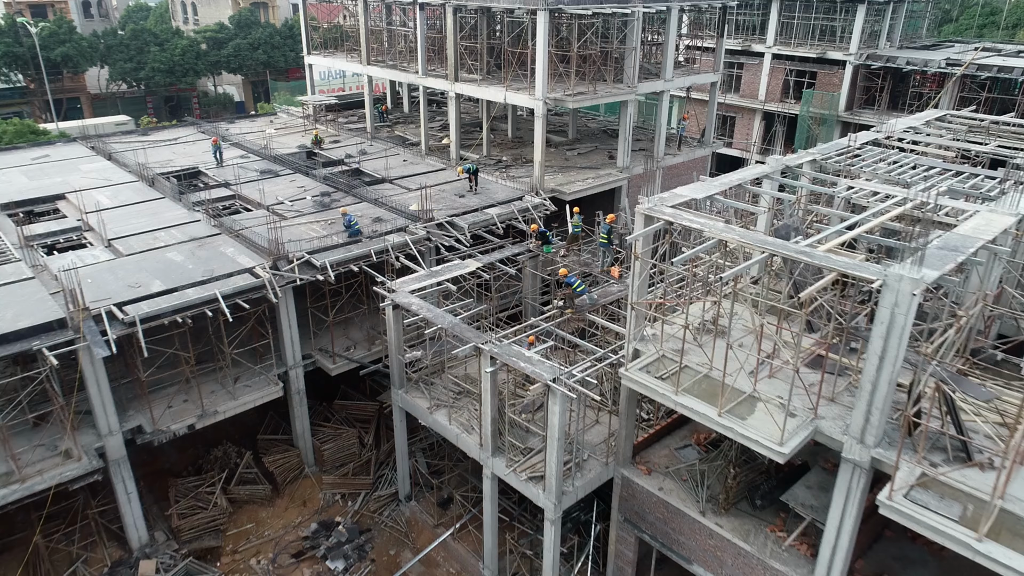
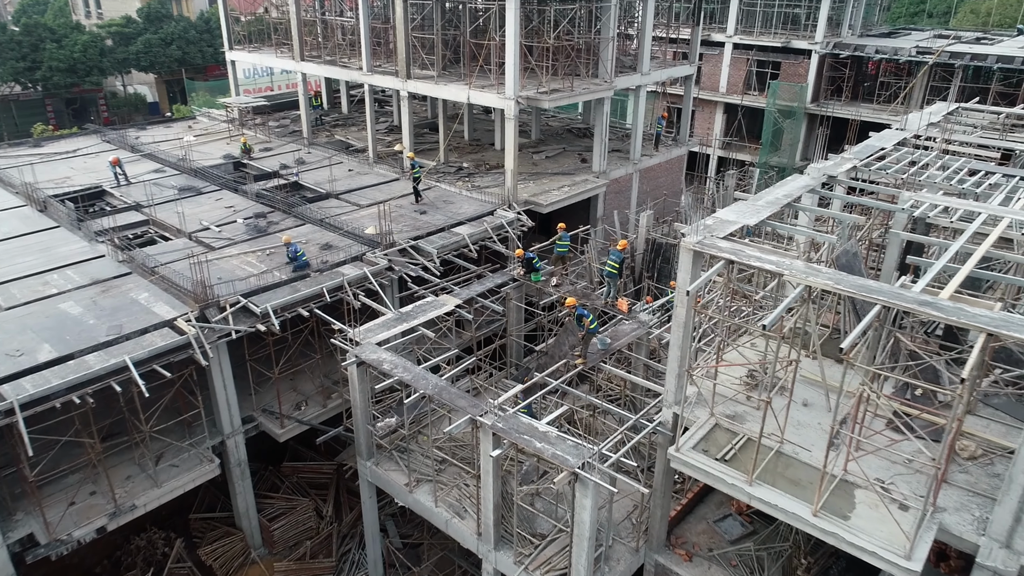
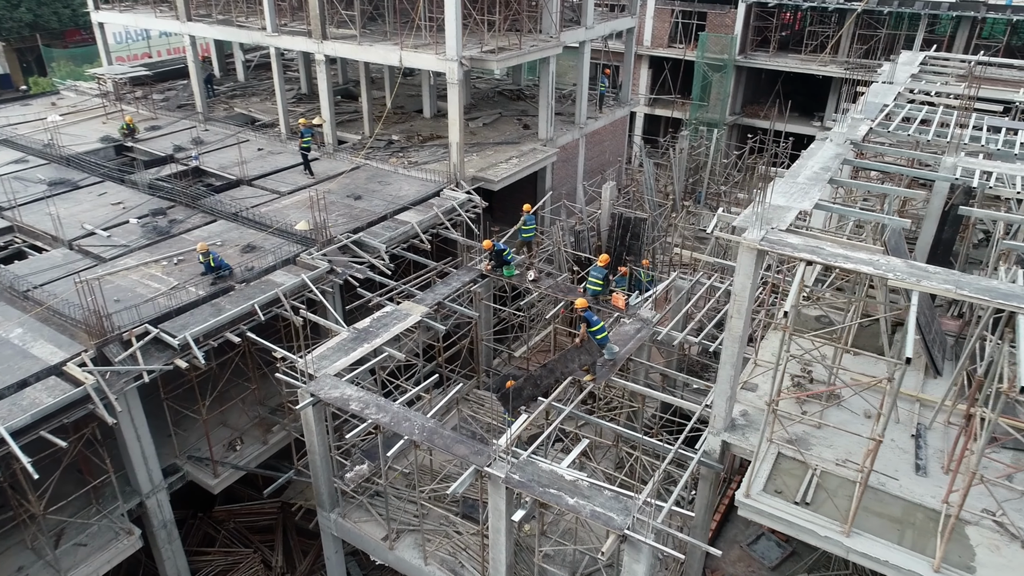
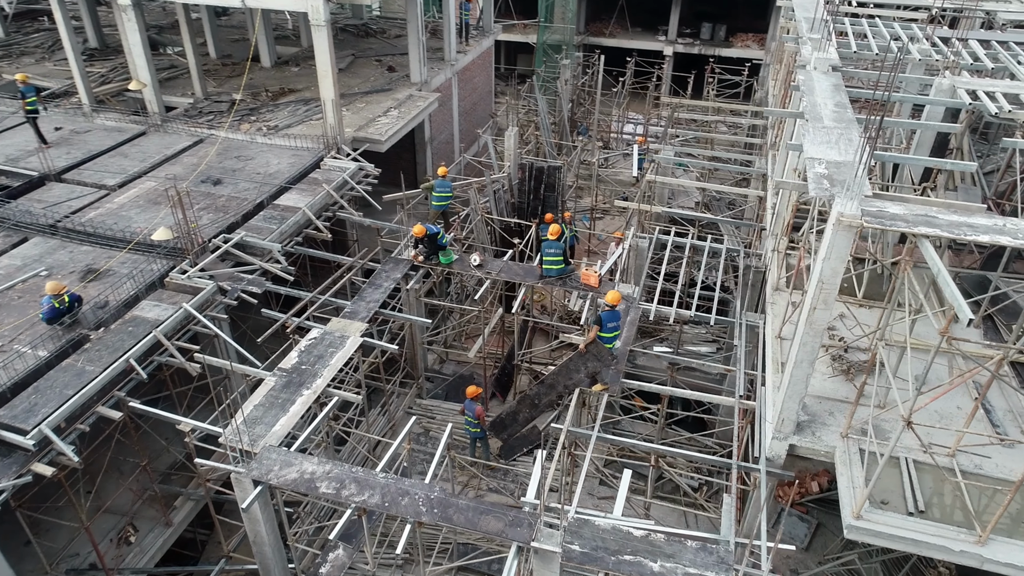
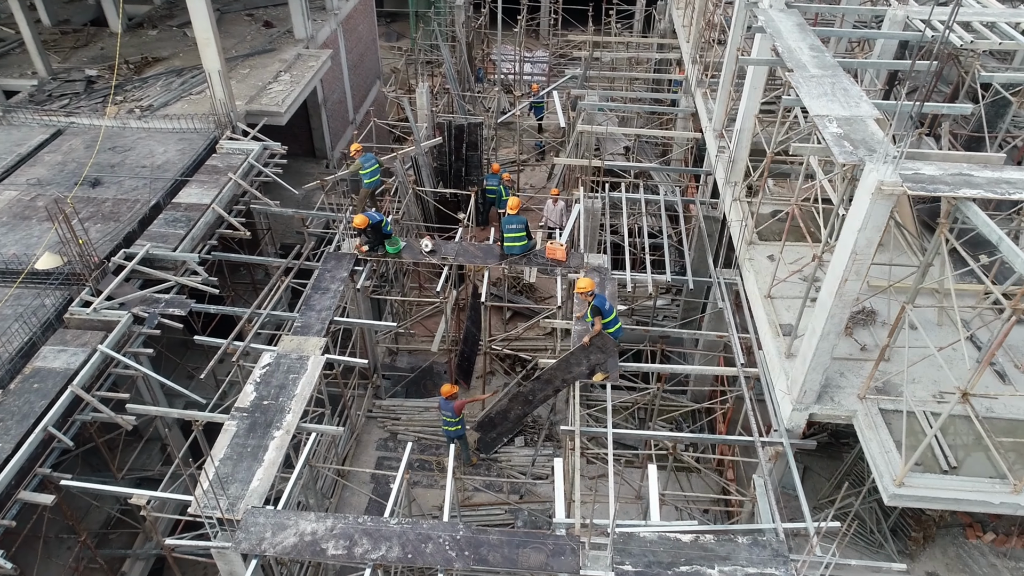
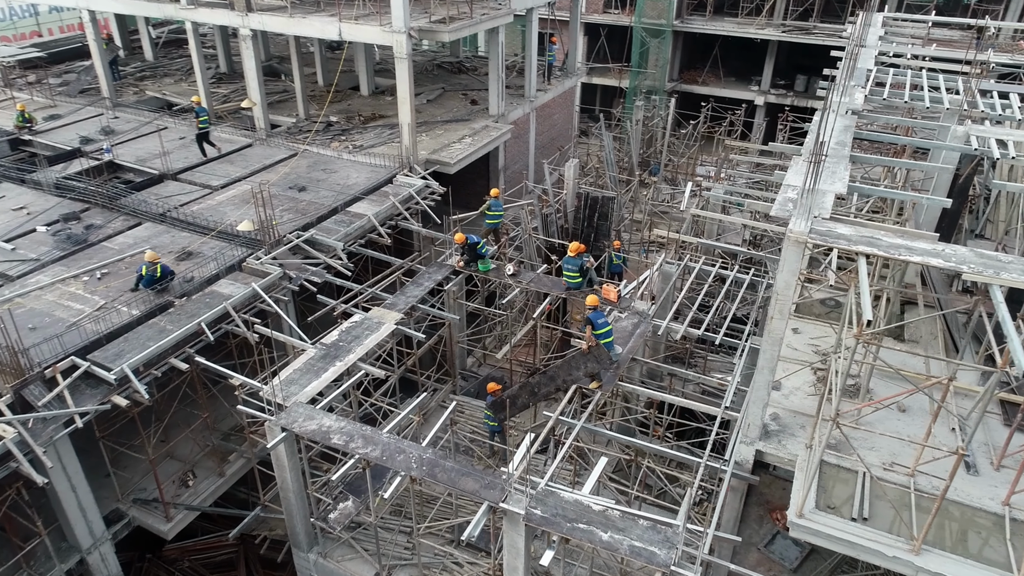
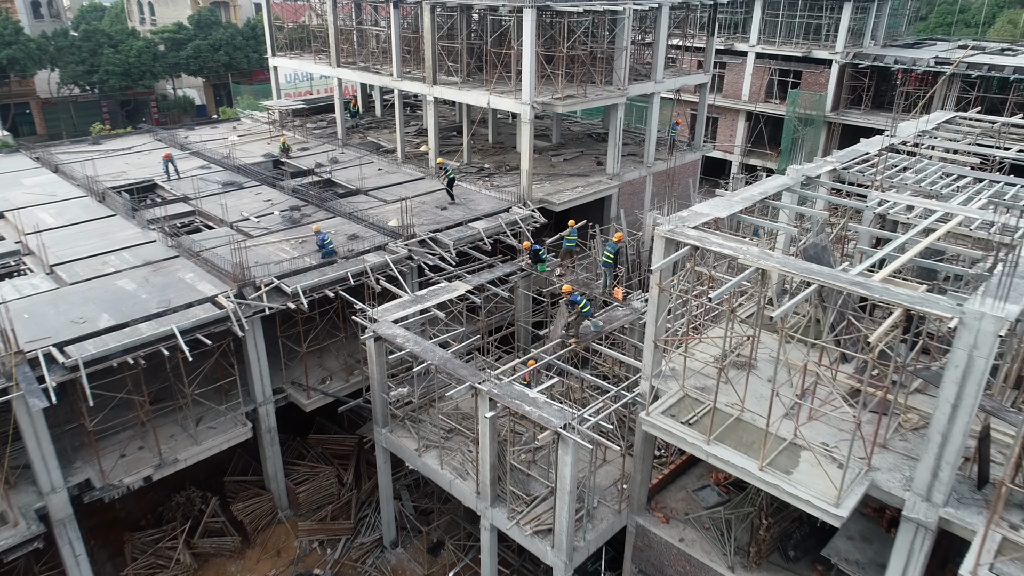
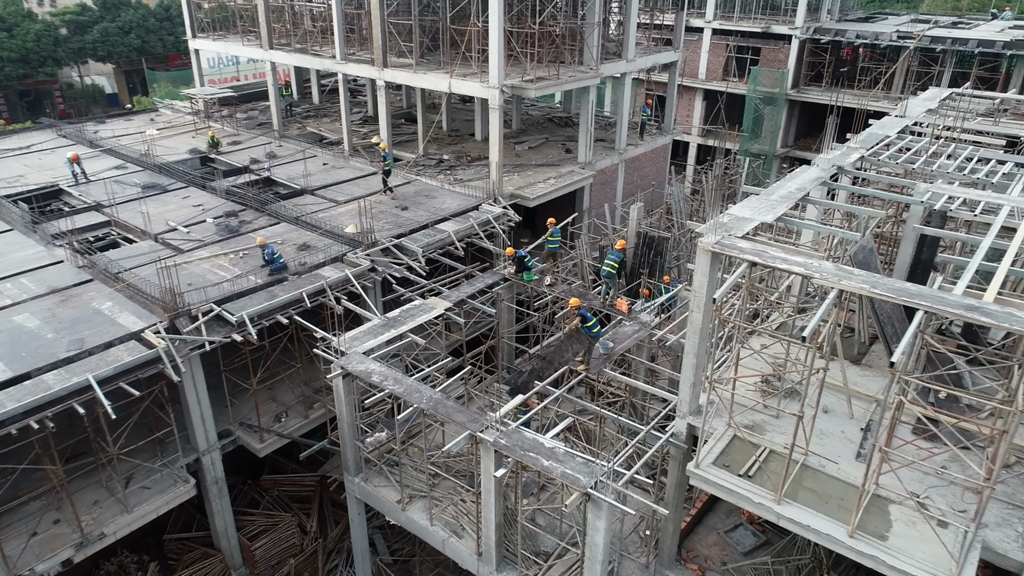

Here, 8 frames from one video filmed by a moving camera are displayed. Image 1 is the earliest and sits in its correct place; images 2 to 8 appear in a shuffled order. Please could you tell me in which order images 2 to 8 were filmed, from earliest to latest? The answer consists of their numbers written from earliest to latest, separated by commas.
7, 2, 8, 3, 6, 4, 5
